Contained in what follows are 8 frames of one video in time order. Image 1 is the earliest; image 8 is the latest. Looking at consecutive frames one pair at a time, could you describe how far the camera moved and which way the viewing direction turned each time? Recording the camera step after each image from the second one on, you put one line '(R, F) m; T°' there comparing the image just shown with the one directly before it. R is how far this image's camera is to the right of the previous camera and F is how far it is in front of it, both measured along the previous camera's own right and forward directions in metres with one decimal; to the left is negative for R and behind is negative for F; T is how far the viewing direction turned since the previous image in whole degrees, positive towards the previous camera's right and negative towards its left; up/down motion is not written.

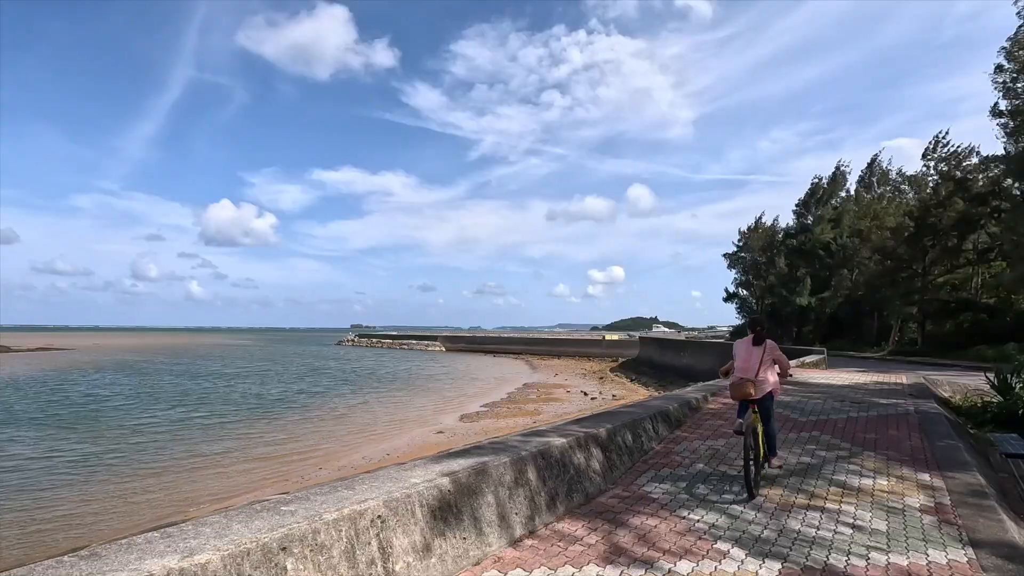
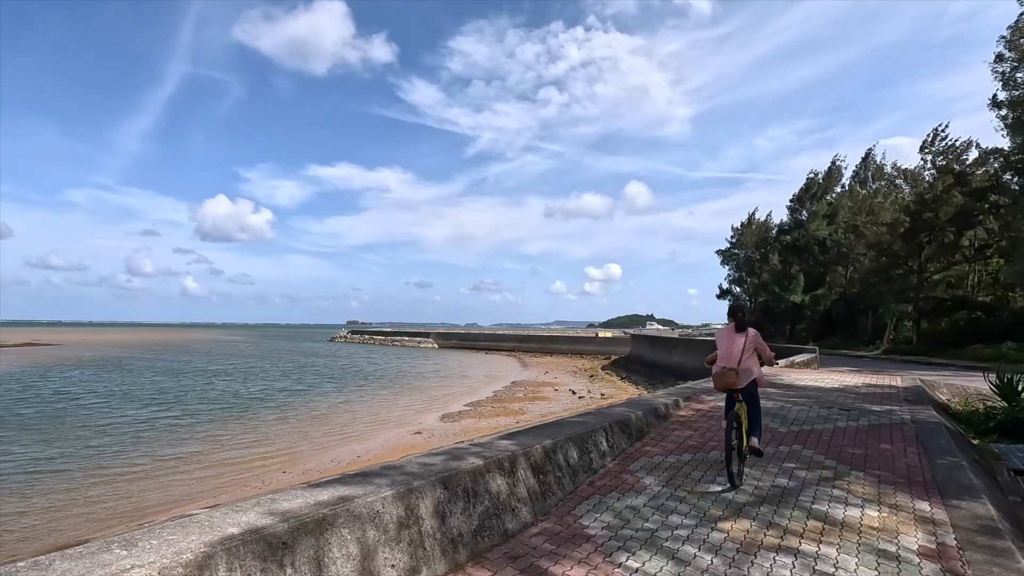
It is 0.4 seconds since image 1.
(+0.4, +0.6) m; 0°
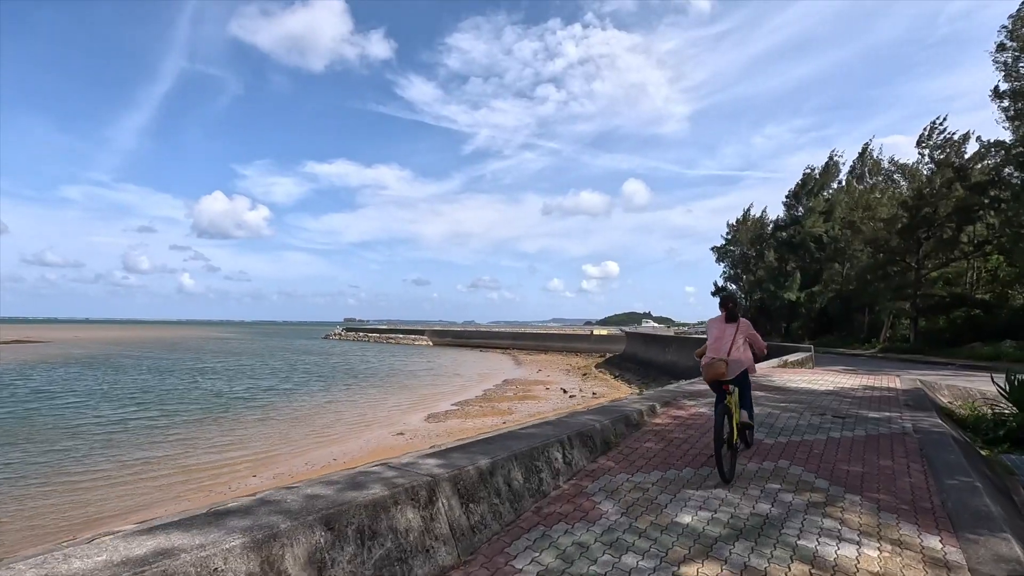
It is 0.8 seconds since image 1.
(+0.3, +0.5) m; 0°
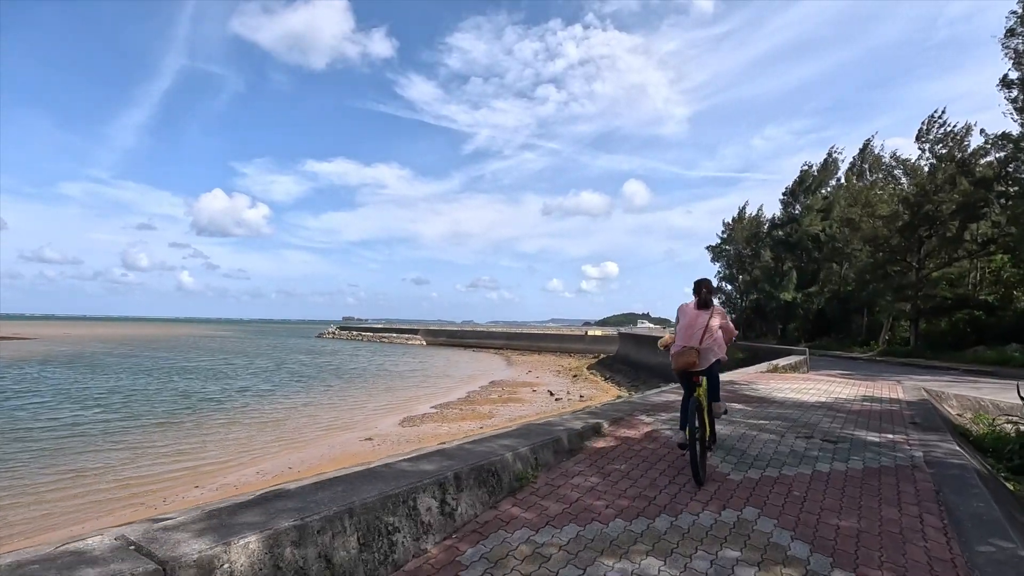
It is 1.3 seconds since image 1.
(+0.5, +0.8) m; 0°
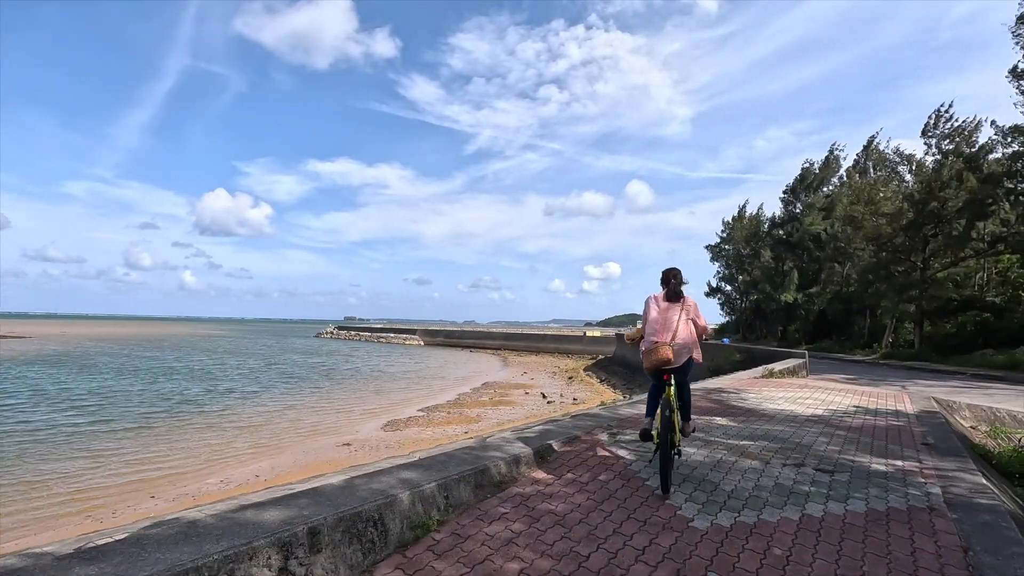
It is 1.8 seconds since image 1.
(+0.4, +0.6) m; 0°
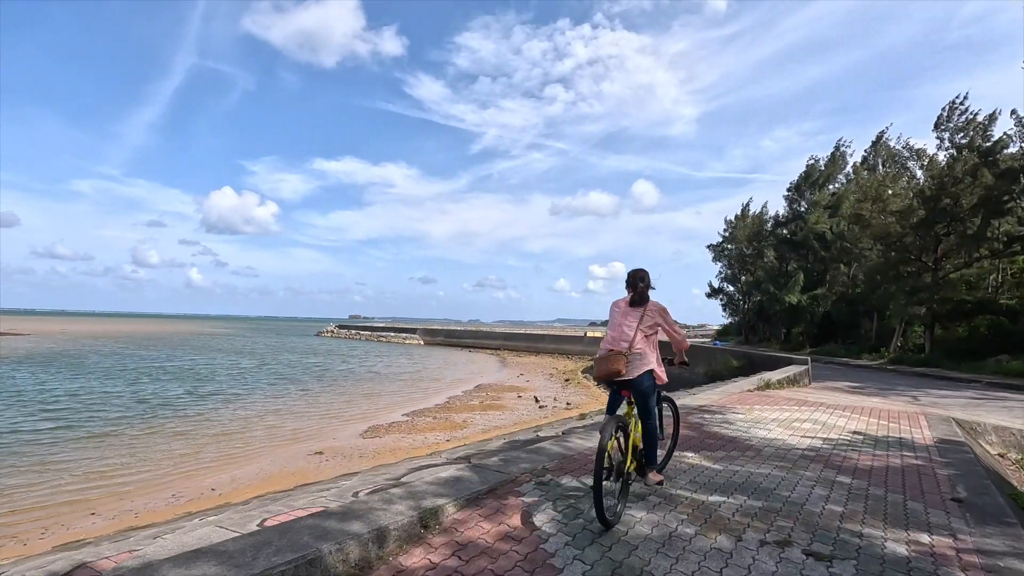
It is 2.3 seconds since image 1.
(+0.5, +0.8) m; 0°
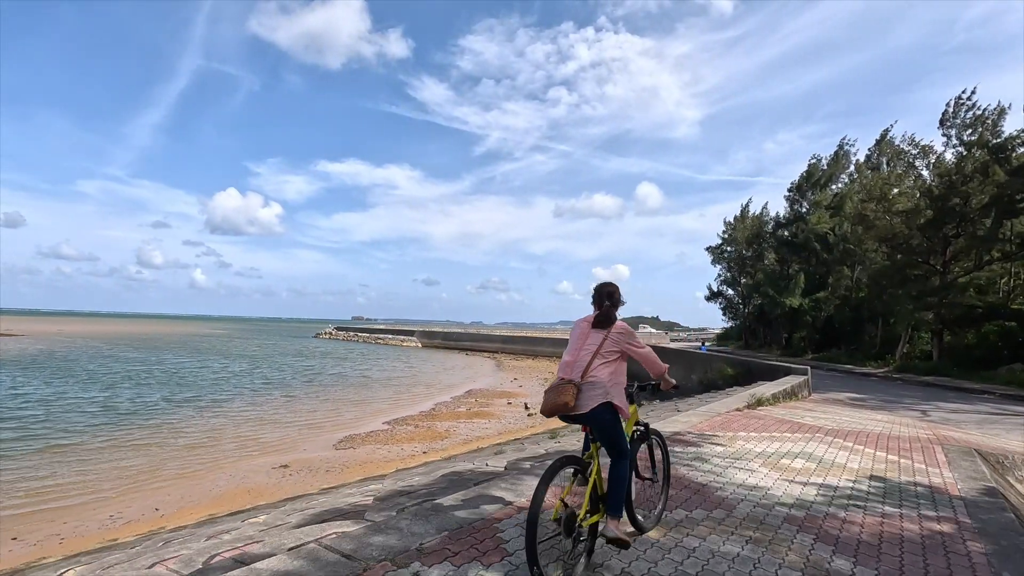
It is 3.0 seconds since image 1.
(+0.5, +0.8) m; 0°
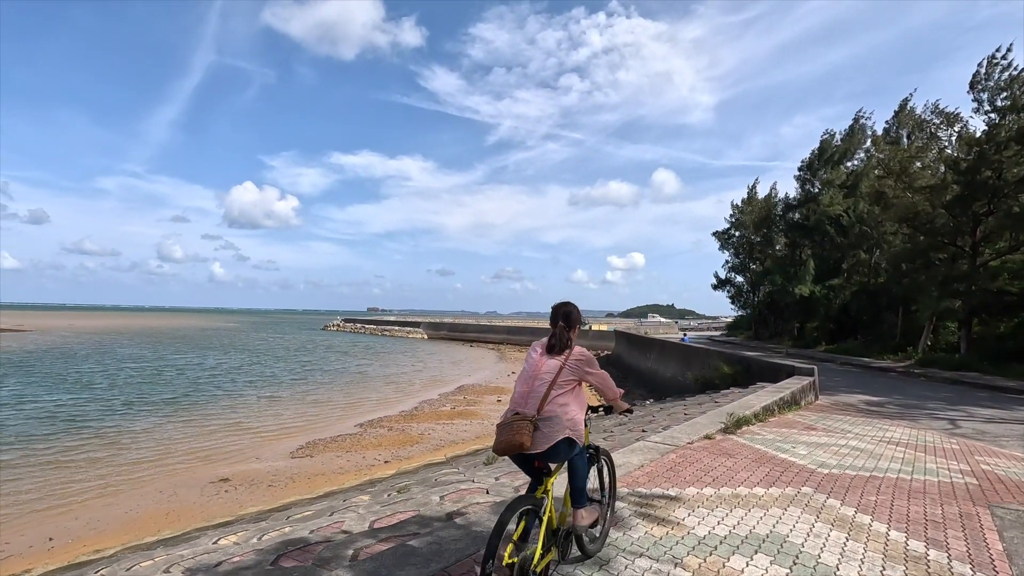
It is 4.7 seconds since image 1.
(+0.9, +1.4) m; -1°
